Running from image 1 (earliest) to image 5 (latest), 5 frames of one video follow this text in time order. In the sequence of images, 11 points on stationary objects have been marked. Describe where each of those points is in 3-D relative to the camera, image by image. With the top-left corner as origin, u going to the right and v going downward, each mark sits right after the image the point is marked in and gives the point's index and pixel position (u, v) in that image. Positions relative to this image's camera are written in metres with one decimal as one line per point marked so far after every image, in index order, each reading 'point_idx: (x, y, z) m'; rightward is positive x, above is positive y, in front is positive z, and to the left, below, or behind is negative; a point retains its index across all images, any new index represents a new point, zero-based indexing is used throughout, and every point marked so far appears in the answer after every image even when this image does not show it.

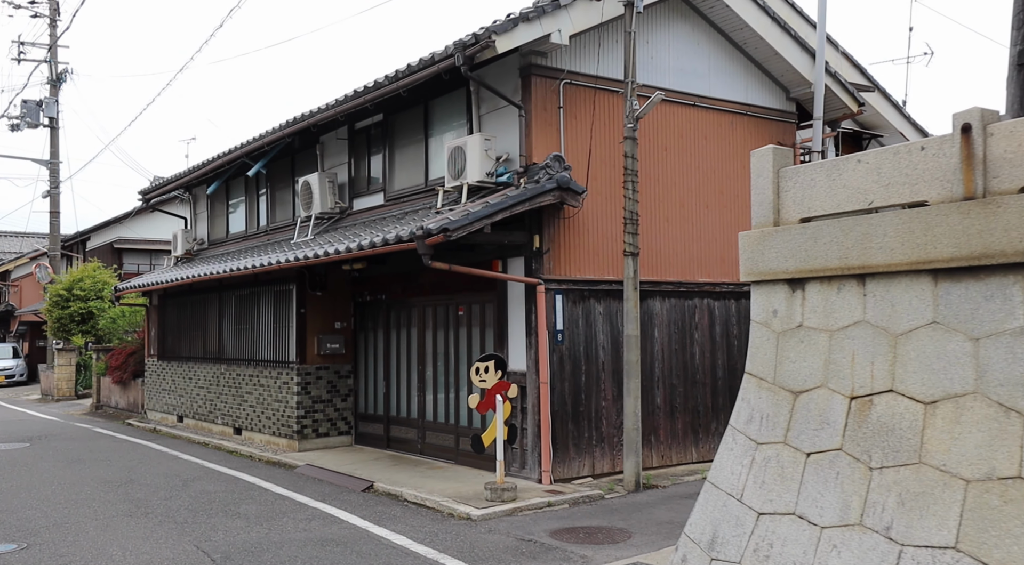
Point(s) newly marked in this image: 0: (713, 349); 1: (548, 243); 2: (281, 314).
0: (+2.6, -0.9, +11.8) m
1: (+0.4, +0.5, +10.5) m
2: (-3.6, -0.5, +14.3) m
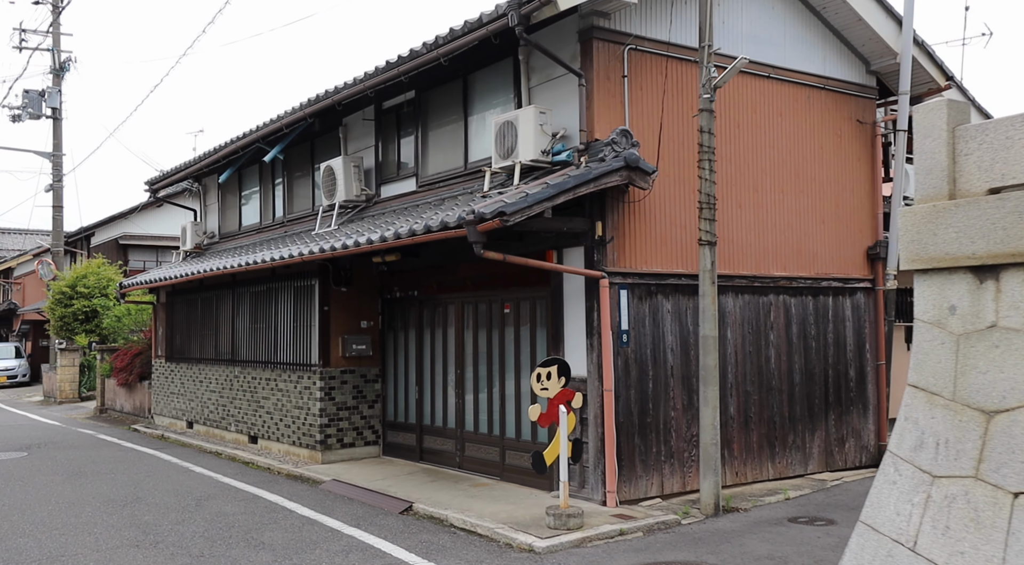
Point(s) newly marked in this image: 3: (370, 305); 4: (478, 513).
0: (+3.2, -0.8, +10.5) m
1: (+1.0, +0.5, +9.2) m
2: (-3.0, -0.4, +13.1) m
3: (-2.0, -0.3, +13.0) m
4: (-0.3, -2.2, +8.7) m
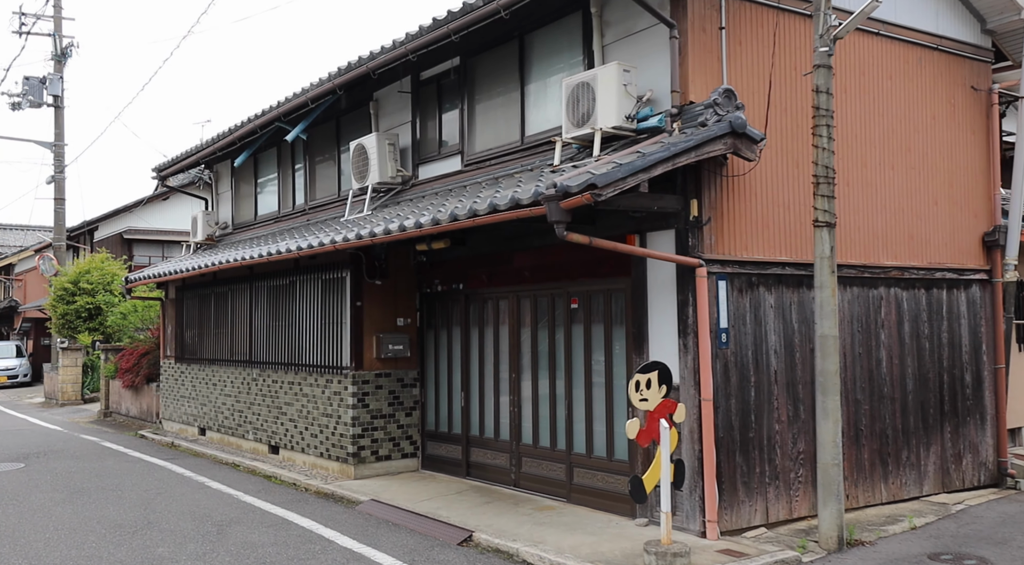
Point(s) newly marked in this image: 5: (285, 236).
0: (+3.8, -0.7, +9.1) m
1: (+1.7, +0.6, +7.8) m
2: (-2.3, -0.3, +11.6) m
3: (-1.3, -0.2, +11.6) m
4: (+0.3, -2.1, +7.3) m
5: (-3.4, +0.7, +13.7) m
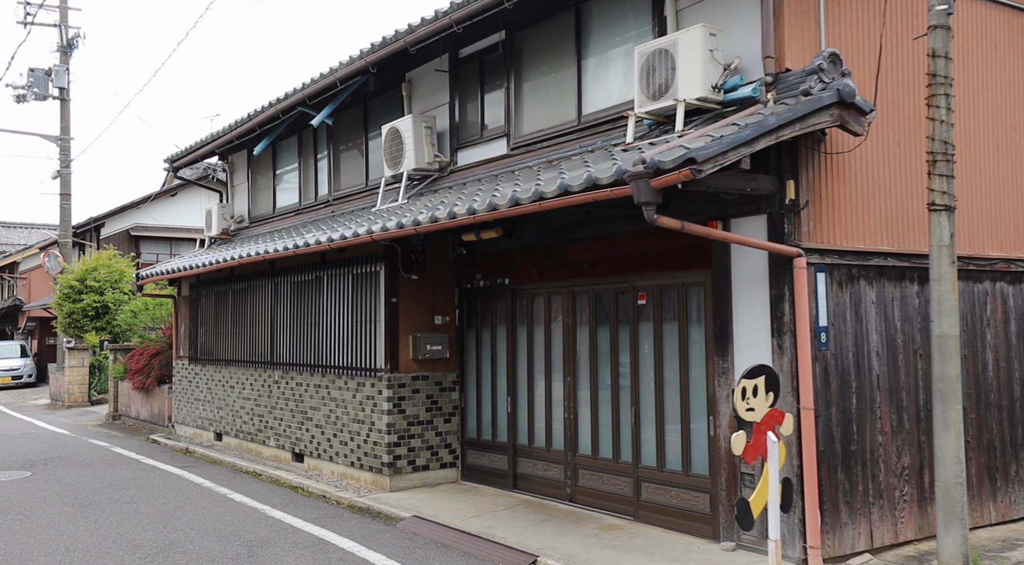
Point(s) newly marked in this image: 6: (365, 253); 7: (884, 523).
0: (+4.4, -0.6, +8.1) m
1: (+2.2, +0.7, +6.8) m
2: (-1.7, -0.3, +10.7) m
3: (-0.8, -0.2, +10.7) m
4: (+0.9, -2.0, +6.4) m
5: (-2.8, +0.8, +12.8) m
6: (-1.7, +0.3, +10.7) m
7: (+2.9, -1.8, +7.1) m
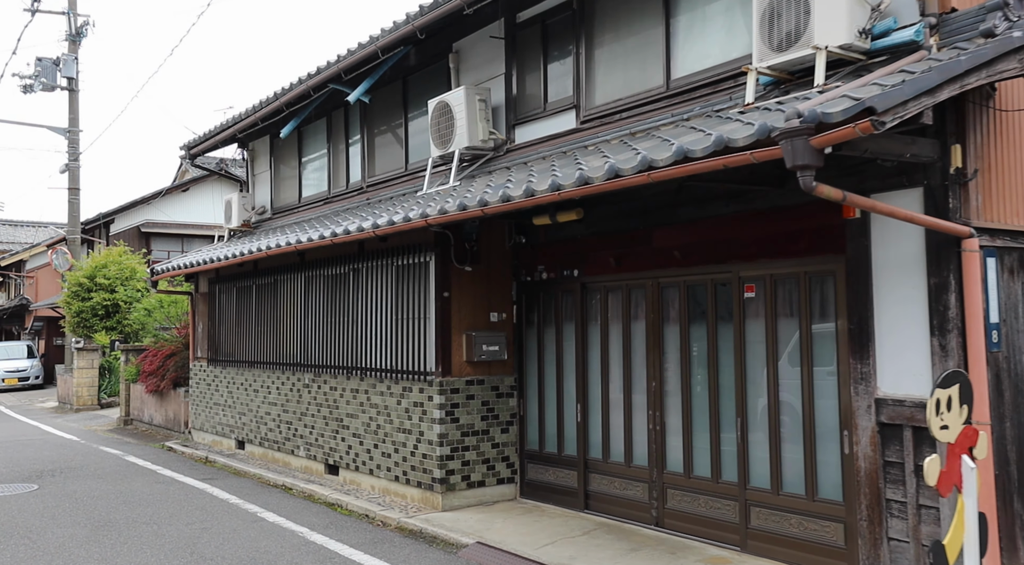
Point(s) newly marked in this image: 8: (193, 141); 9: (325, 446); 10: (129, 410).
0: (+5.0, -0.6, +6.9) m
1: (+2.8, +0.7, +5.6) m
2: (-1.1, -0.2, +9.5) m
3: (-0.1, -0.1, +9.5) m
4: (+1.5, -1.9, +5.1) m
5: (-2.1, +0.8, +11.6) m
6: (-1.0, +0.4, +9.5) m
7: (+3.5, -1.7, +5.9) m
8: (-5.4, +2.4, +15.8) m
9: (-2.2, -1.9, +10.8) m
10: (-7.4, -2.5, +17.9) m
